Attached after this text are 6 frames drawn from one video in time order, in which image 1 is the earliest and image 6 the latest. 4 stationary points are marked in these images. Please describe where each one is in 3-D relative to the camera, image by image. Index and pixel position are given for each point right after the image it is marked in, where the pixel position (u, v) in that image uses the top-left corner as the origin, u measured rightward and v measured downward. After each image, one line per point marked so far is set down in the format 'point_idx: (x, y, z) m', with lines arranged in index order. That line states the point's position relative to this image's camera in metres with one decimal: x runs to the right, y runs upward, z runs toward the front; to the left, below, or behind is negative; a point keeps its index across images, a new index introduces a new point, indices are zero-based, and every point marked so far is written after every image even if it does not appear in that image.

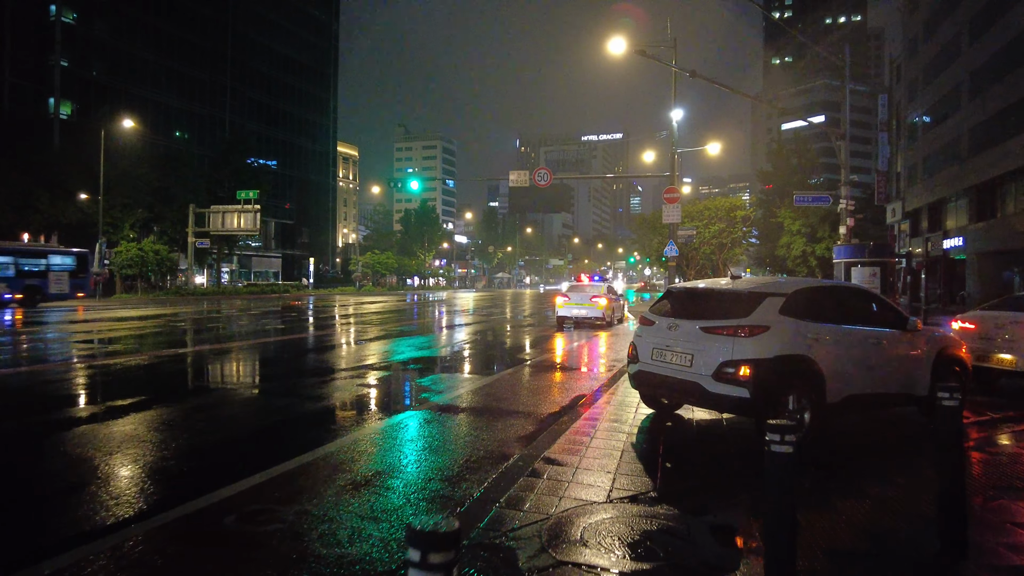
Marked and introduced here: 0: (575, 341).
0: (+1.5, -1.3, +14.7) m
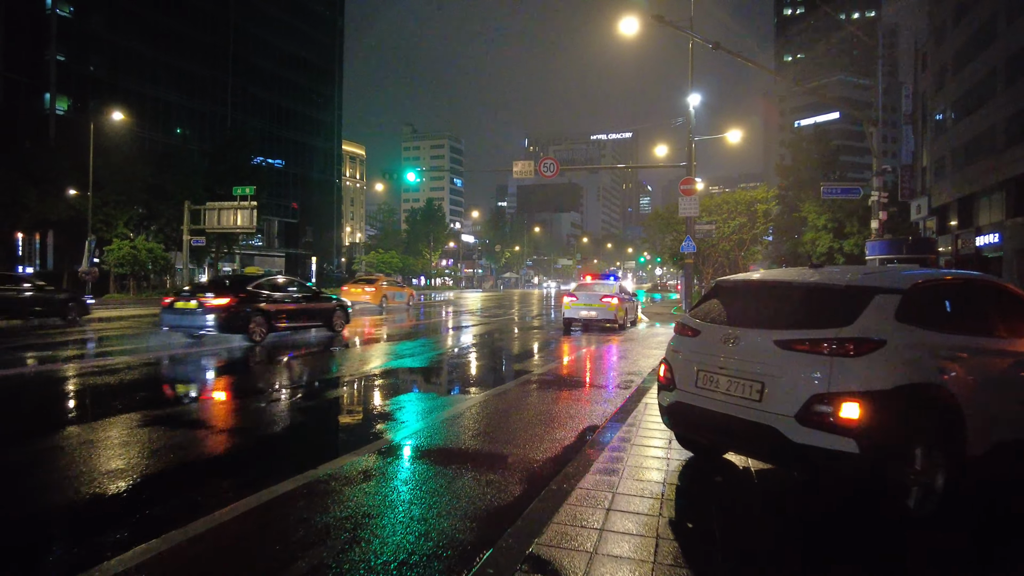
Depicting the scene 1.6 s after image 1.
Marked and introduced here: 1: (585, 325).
0: (+1.5, -1.3, +13.0) m
1: (+2.1, -1.1, +17.9) m
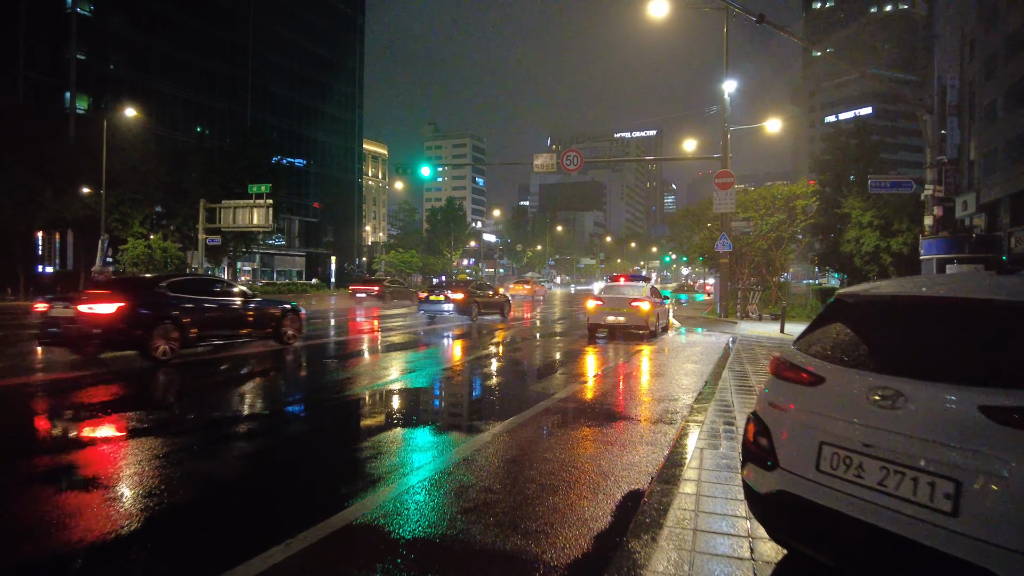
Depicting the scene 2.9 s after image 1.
0: (+1.9, -1.3, +11.6) m
1: (+2.6, -1.2, +16.4) m
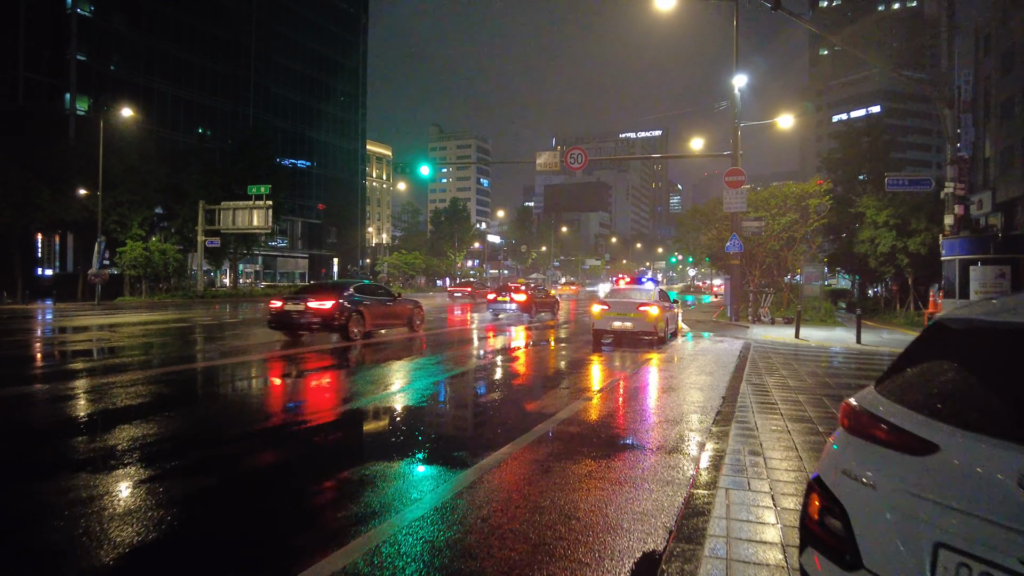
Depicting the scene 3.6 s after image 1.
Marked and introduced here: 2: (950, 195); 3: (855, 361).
0: (+1.9, -1.4, +10.9) m
1: (+2.7, -1.2, +15.7) m
2: (+12.8, +2.7, +18.2) m
3: (+7.3, -1.6, +13.5) m
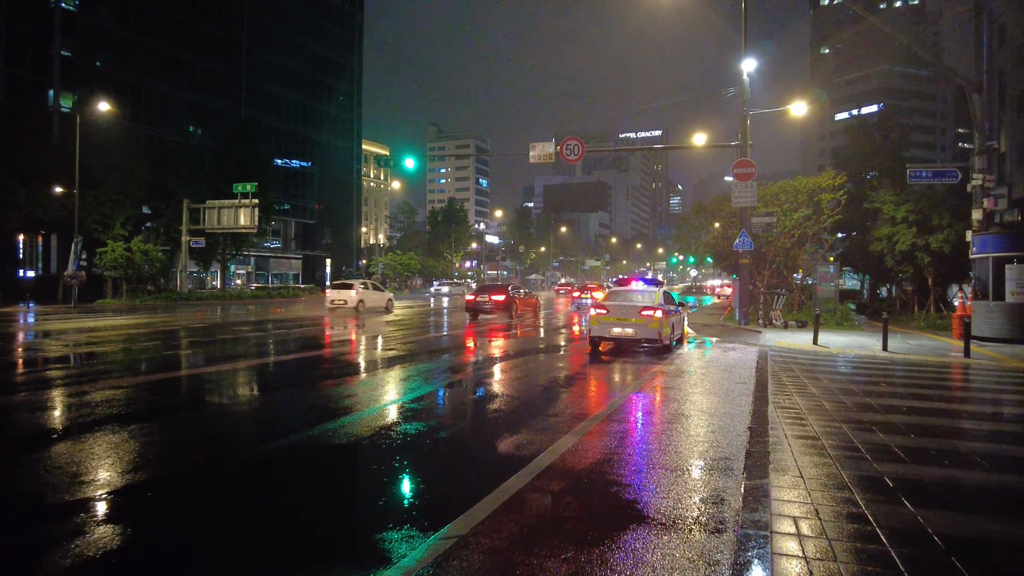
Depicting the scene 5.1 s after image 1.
0: (+1.6, -1.4, +9.4) m
1: (+2.4, -1.3, +14.3) m
2: (+12.5, +2.7, +16.7) m
3: (+7.1, -1.6, +12.0) m
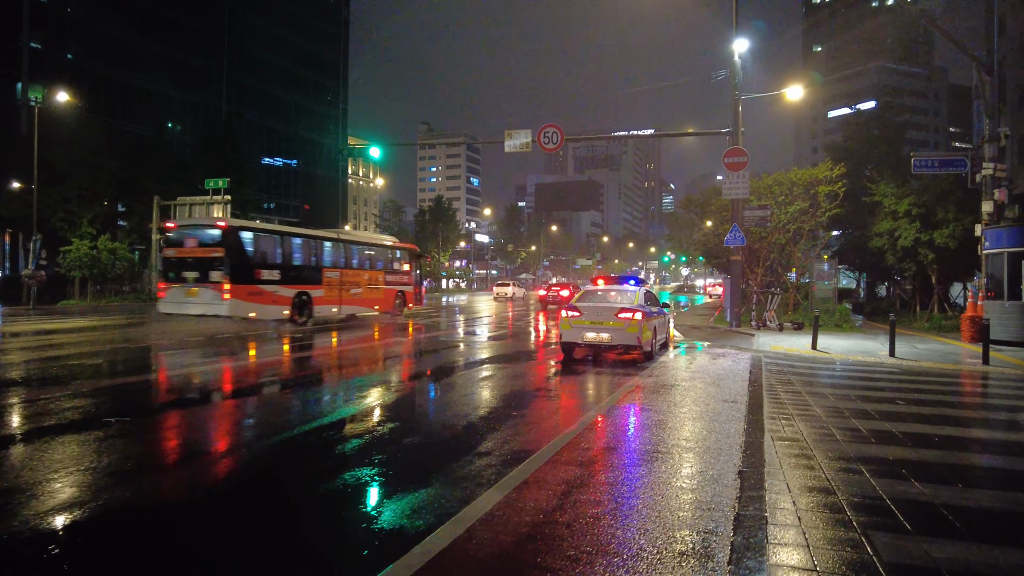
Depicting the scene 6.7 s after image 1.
0: (+1.0, -1.4, +8.1) m
1: (+1.8, -1.3, +12.9) m
2: (+11.8, +2.7, +15.5) m
3: (+6.4, -1.6, +10.7) m
